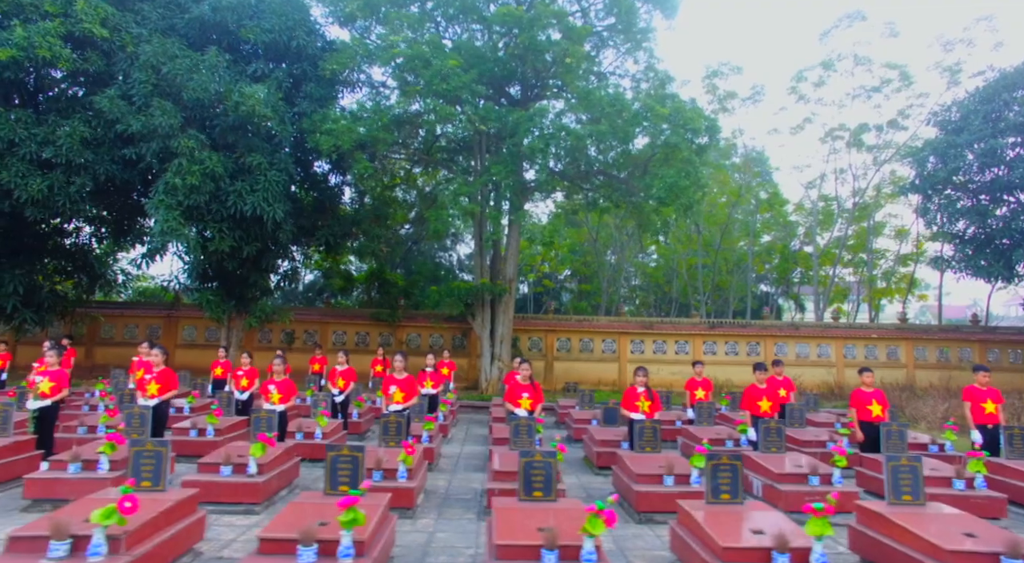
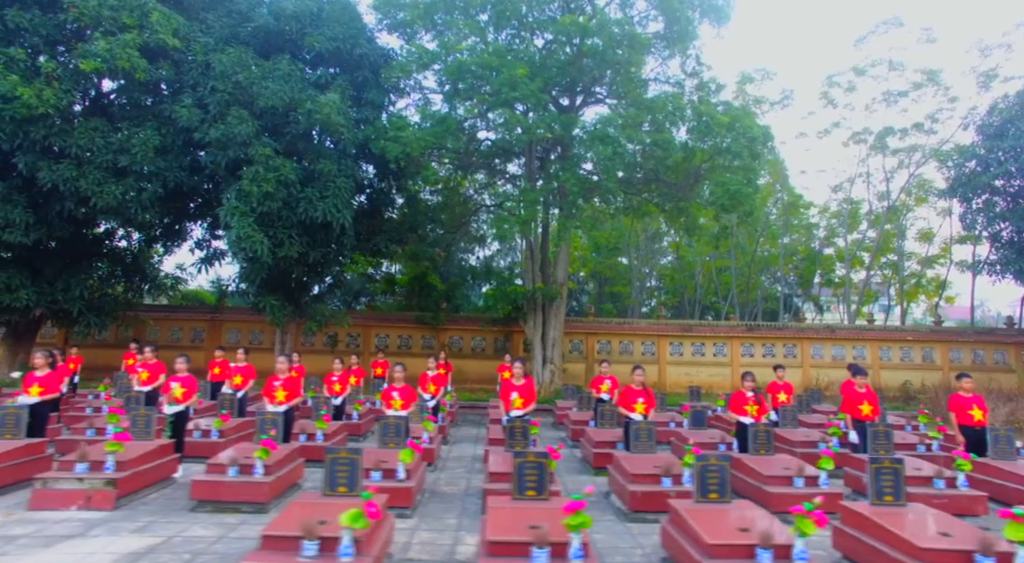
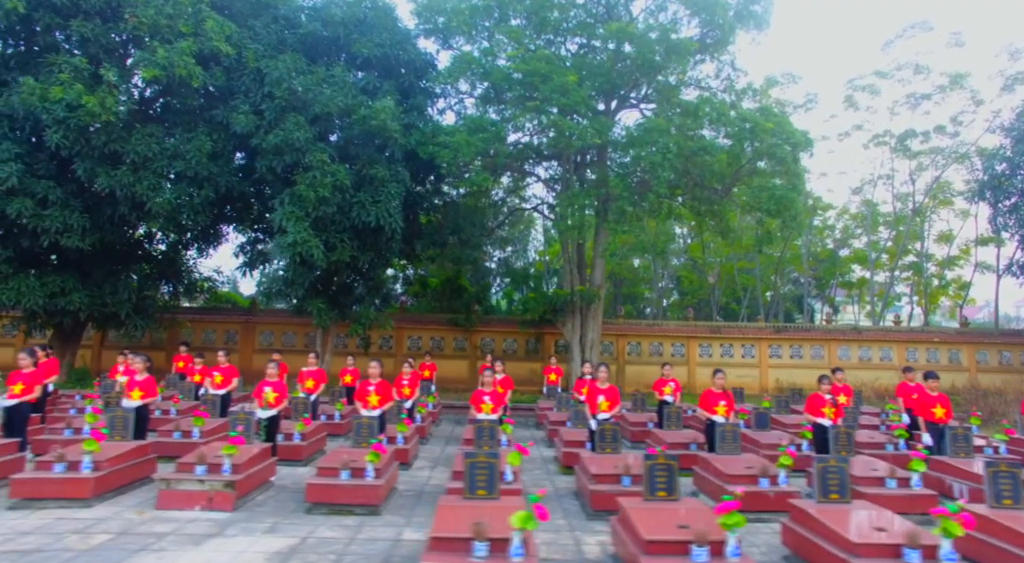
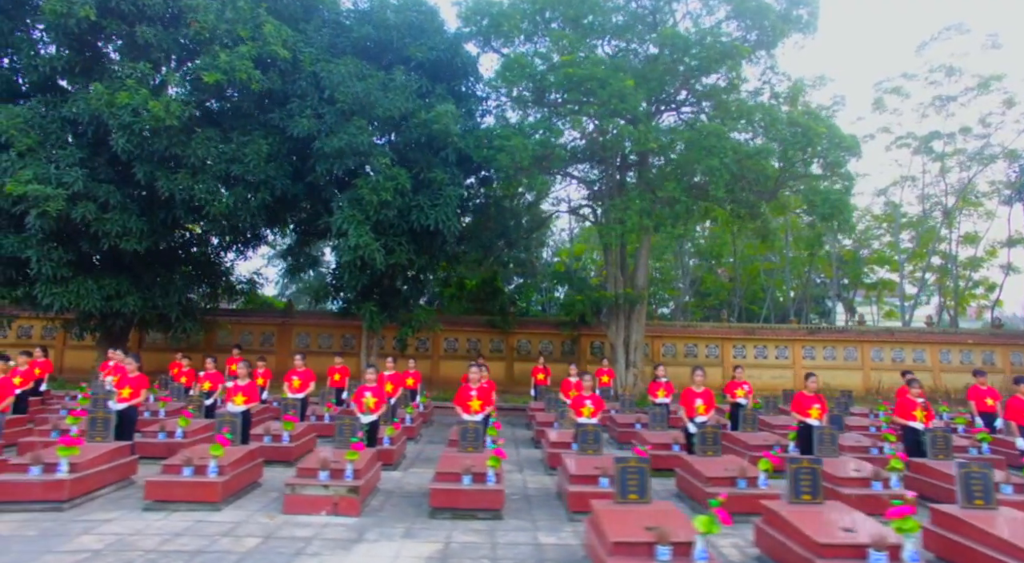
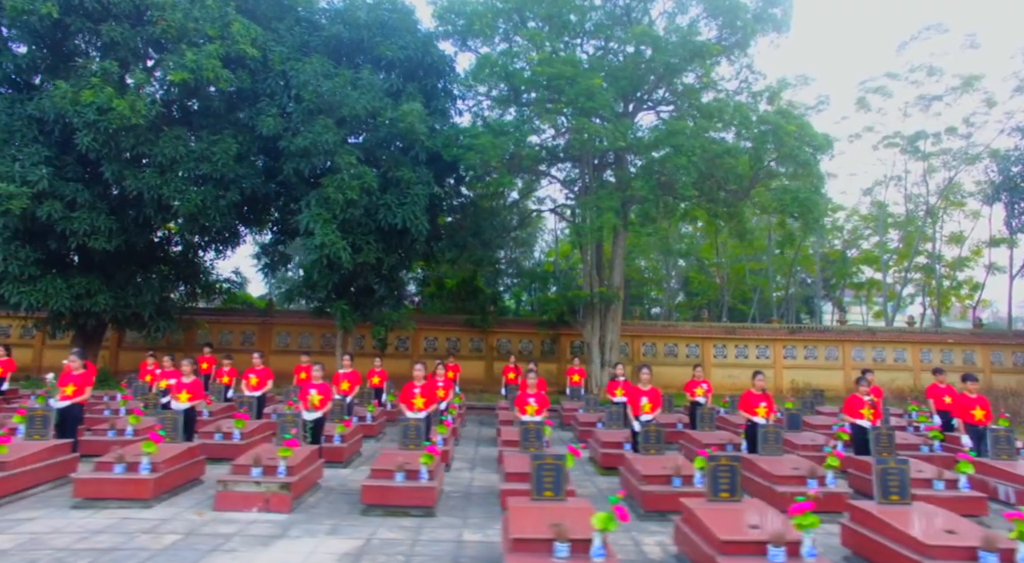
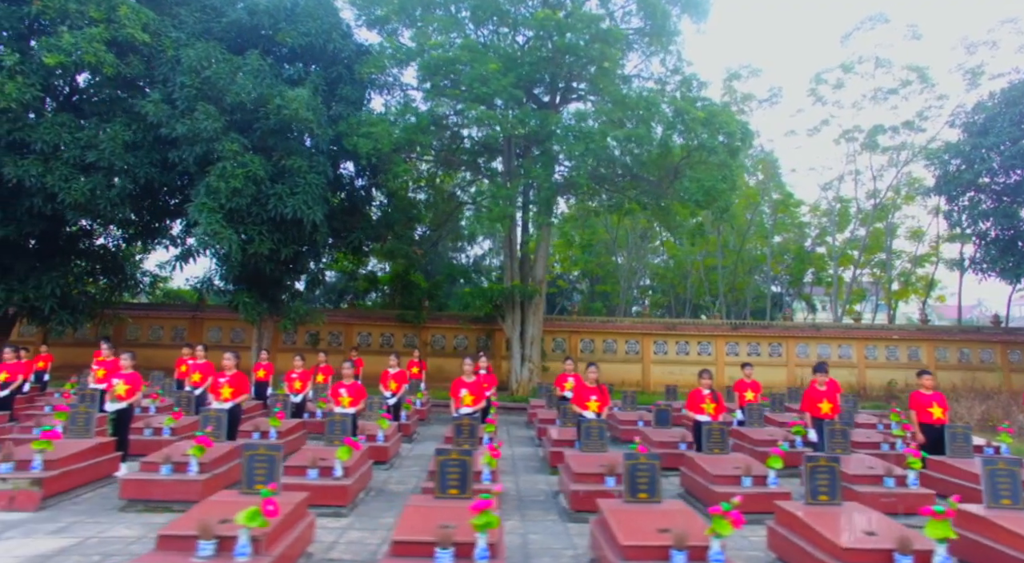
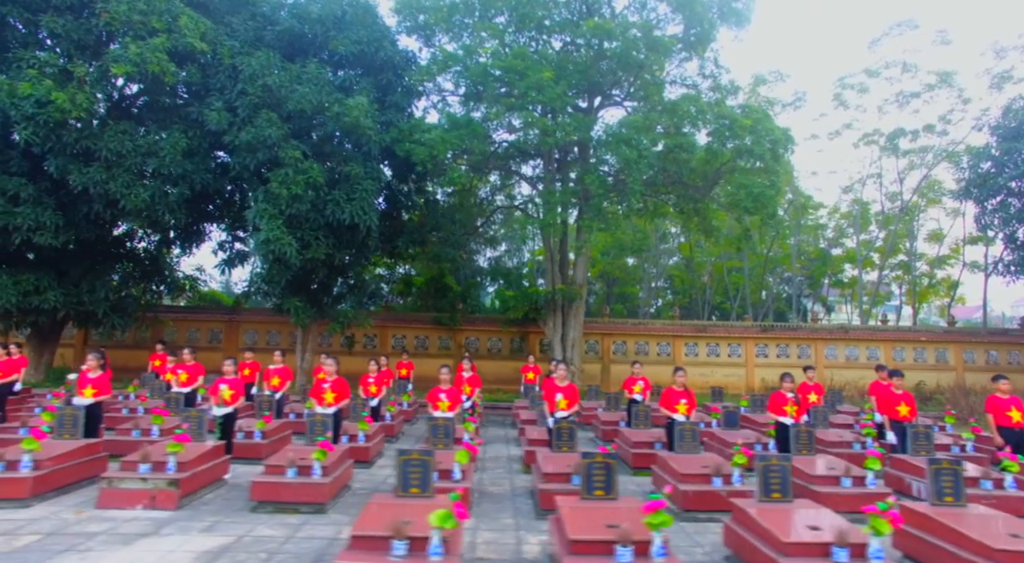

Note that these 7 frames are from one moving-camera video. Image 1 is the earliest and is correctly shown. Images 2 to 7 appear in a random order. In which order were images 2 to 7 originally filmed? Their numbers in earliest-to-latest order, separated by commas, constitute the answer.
6, 2, 7, 3, 5, 4
